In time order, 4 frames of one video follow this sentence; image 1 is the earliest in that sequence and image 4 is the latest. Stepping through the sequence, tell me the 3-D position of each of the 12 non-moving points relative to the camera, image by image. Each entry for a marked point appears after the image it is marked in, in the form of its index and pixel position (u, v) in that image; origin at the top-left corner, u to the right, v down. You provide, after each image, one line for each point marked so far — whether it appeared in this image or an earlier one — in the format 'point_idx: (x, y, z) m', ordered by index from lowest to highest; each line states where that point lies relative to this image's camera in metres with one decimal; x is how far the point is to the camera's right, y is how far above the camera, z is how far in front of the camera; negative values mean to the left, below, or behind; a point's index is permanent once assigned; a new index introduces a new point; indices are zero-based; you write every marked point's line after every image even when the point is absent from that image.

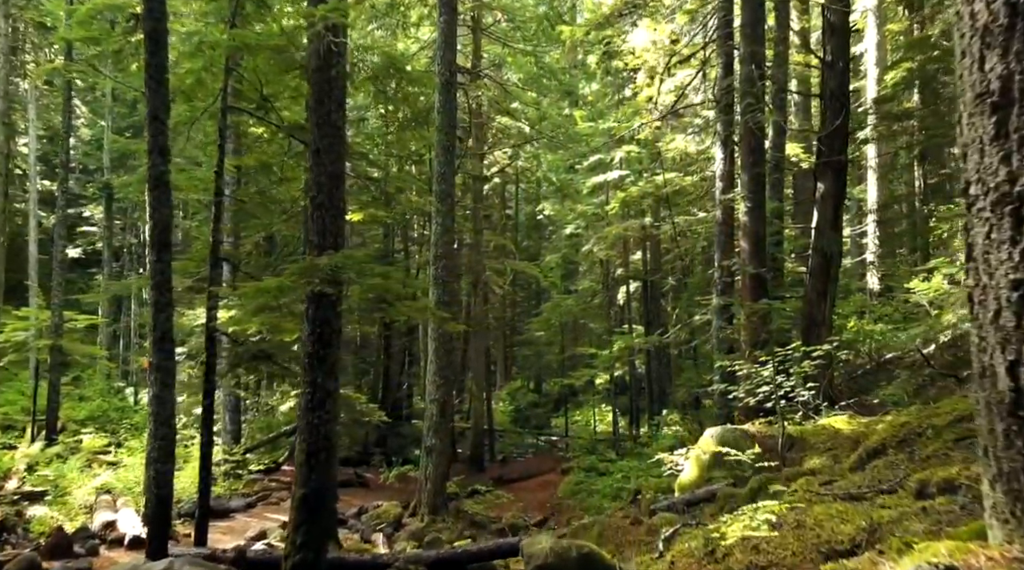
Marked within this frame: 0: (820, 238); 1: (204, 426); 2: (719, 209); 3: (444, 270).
0: (+4.5, +0.7, +14.0) m
1: (-3.8, -1.7, +11.5) m
2: (+3.4, +1.3, +15.7) m
3: (-1.3, +0.3, +18.0) m
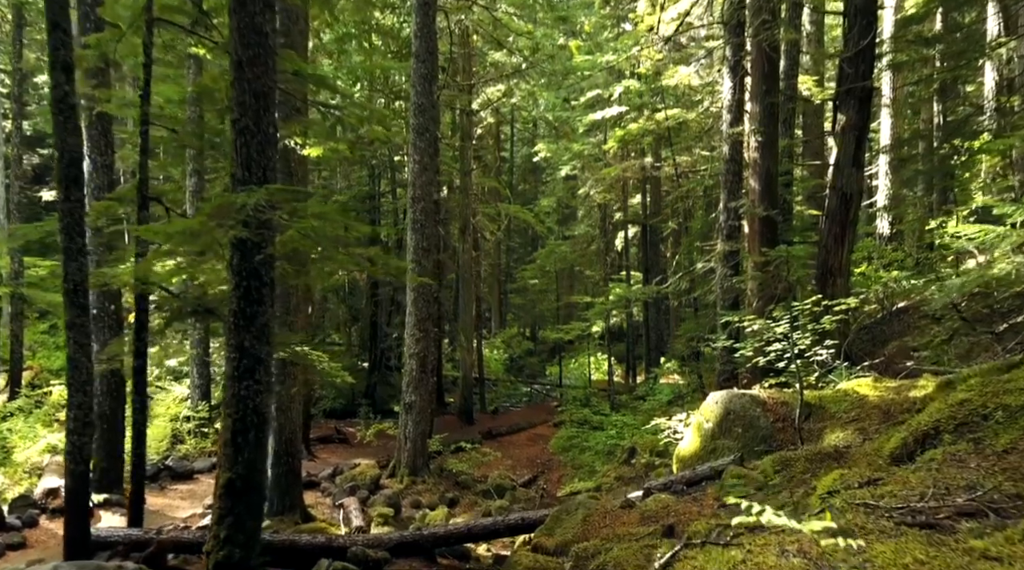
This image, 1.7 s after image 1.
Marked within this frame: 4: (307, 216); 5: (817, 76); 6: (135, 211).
0: (+4.3, +1.4, +12.4) m
1: (-4.0, -1.1, +10.1) m
2: (+3.2, +2.1, +14.1) m
3: (-1.6, +1.2, +16.5) m
4: (-1.7, +0.6, +7.6) m
5: (+5.9, +4.1, +18.3) m
6: (-3.9, +0.8, +9.7) m
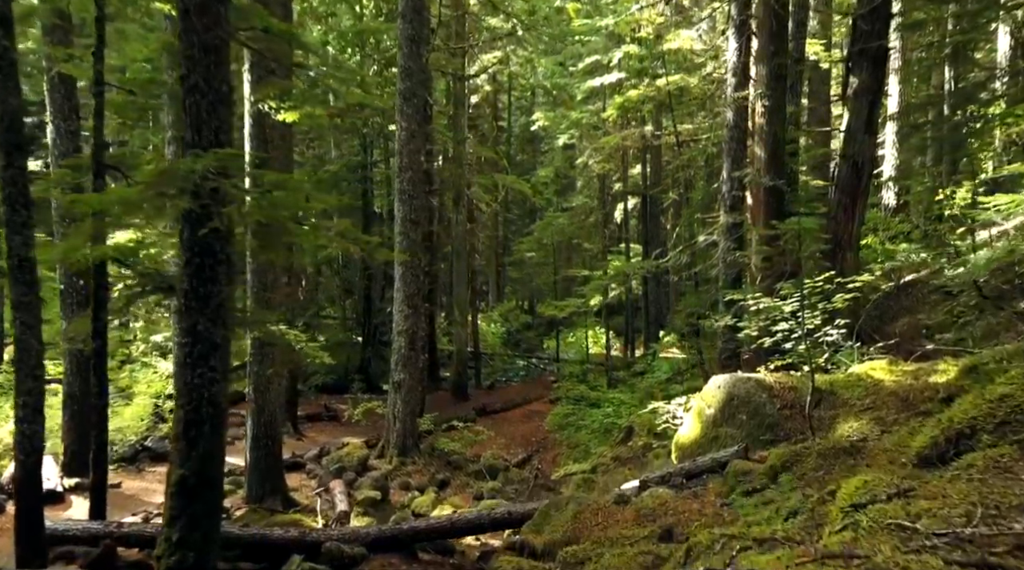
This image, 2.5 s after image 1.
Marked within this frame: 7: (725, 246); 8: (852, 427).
0: (+4.2, +1.7, +11.6) m
1: (-4.1, -0.9, +9.4) m
2: (+3.1, +2.5, +13.3) m
3: (-1.7, +1.7, +15.7) m
4: (-1.8, +0.7, +6.9) m
5: (+5.8, +4.6, +17.5) m
6: (-4.0, +1.0, +8.9) m
7: (+2.9, +0.5, +13.0) m
8: (+2.7, -1.1, +7.5) m
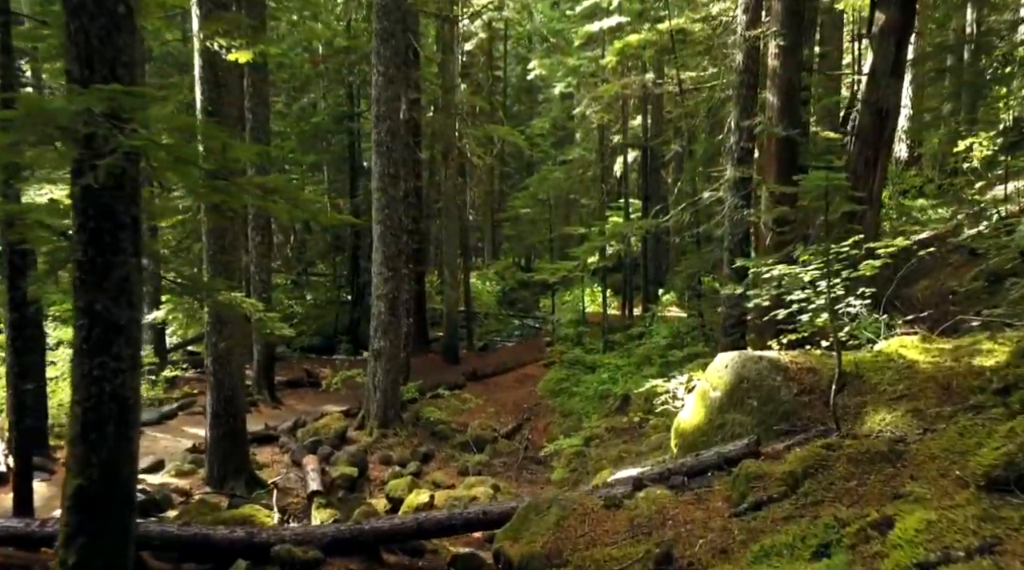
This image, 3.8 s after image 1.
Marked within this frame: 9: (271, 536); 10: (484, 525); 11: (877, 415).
0: (+4.0, +2.2, +10.4) m
1: (-4.3, -0.6, +8.2) m
2: (+2.9, +3.0, +12.0) m
3: (-1.9, +2.3, +14.5) m
4: (-2.0, +0.9, +5.7) m
5: (+5.6, +5.3, +16.1) m
6: (-4.2, +1.3, +7.7) m
7: (+2.8, +1.0, +11.8) m
8: (+2.5, -0.9, +6.4) m
9: (-2.0, -2.1, +7.7) m
10: (-0.2, -1.9, +7.8) m
11: (+2.5, -0.9, +6.6) m
